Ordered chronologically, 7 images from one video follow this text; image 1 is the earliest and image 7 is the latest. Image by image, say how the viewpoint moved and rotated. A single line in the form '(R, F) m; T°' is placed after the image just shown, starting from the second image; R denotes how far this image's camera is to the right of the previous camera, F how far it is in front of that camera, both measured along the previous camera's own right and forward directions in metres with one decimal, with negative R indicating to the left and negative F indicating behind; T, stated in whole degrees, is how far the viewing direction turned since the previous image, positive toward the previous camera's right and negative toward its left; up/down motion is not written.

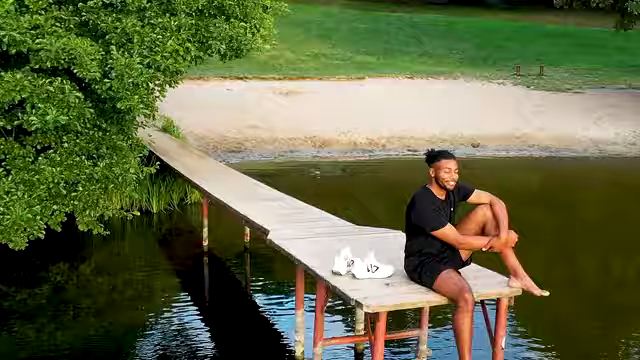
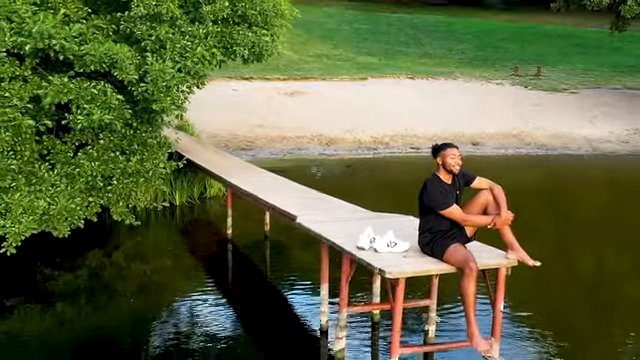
(-0.2, -0.9) m; 0°
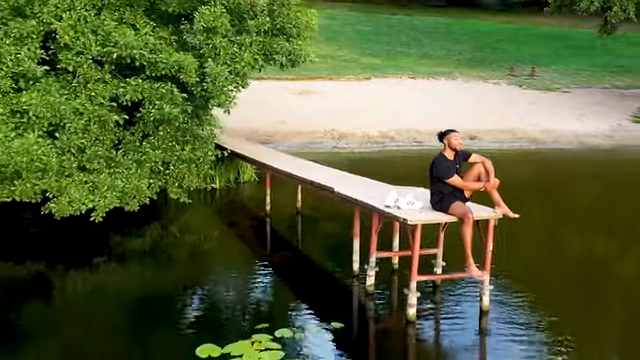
(-0.4, -2.0) m; 0°
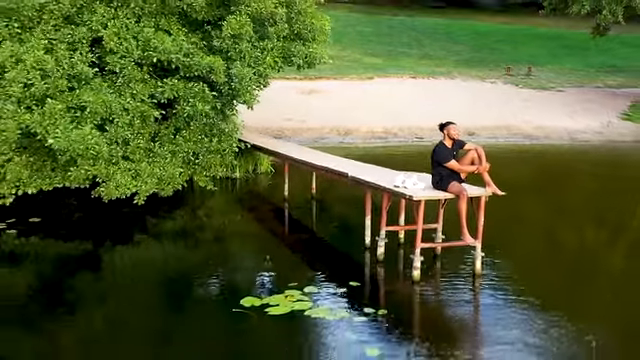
(-0.2, -1.4) m; 0°
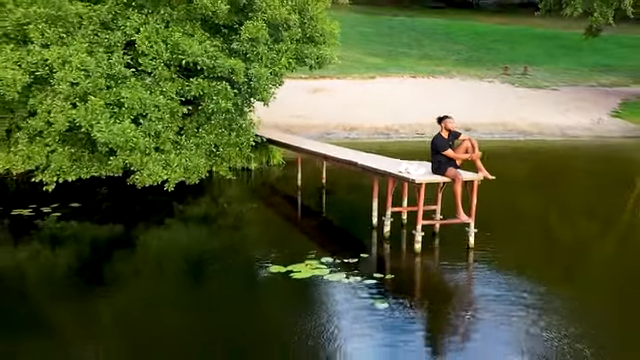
(-0.2, -1.3) m; 0°
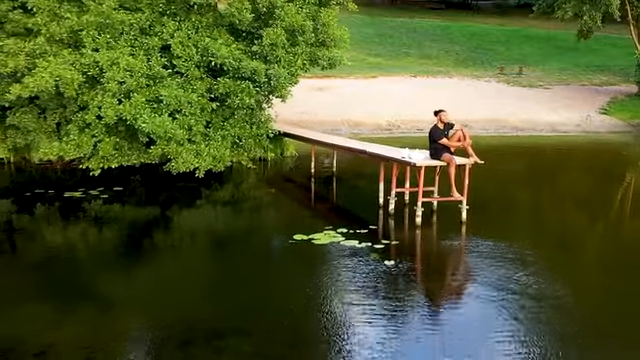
(-0.3, -1.8) m; 0°
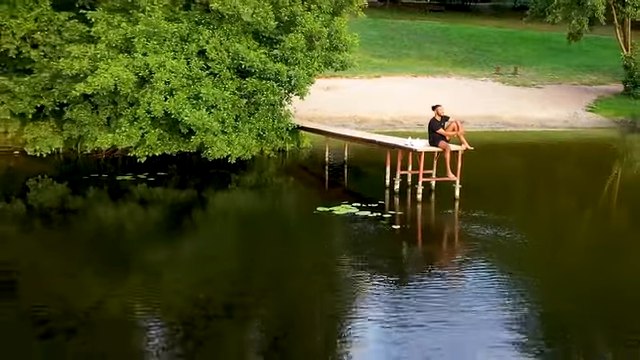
(-0.4, -2.4) m; 0°
